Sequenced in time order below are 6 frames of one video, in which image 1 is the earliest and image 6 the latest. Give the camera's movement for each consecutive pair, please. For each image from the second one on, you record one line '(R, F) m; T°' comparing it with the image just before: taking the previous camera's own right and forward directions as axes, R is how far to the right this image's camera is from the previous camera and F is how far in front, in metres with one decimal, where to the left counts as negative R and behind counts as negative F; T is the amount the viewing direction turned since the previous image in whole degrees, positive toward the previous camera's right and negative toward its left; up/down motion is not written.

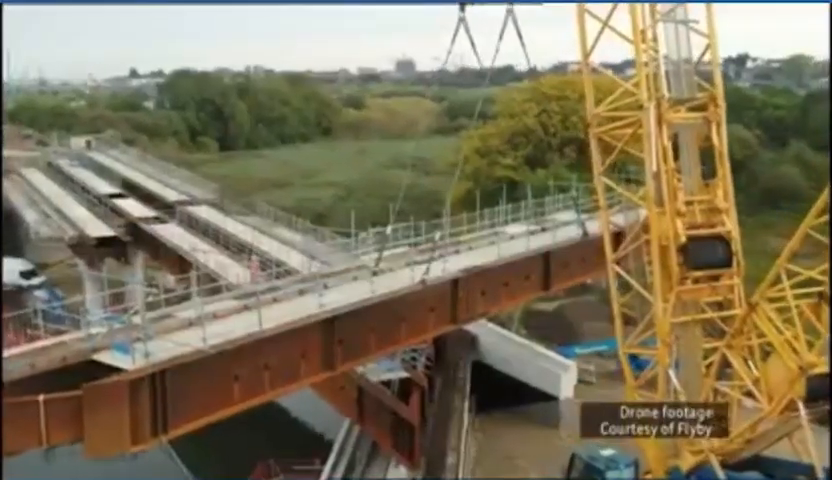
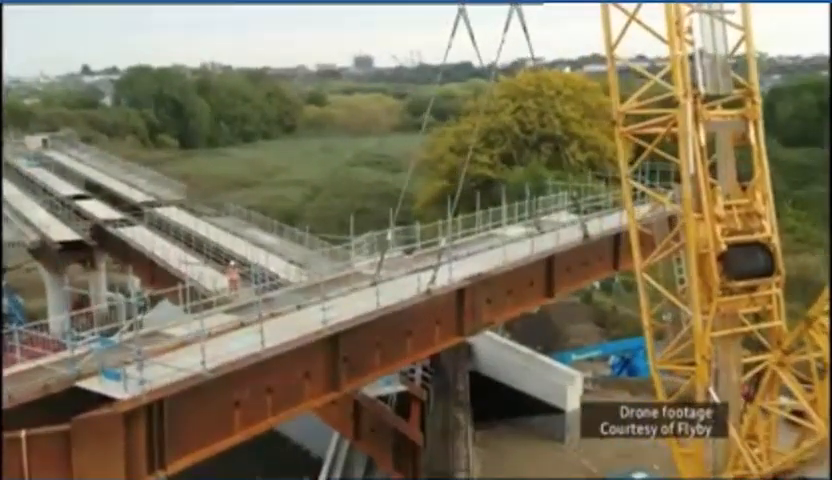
(-0.9, +1.4) m; +2°
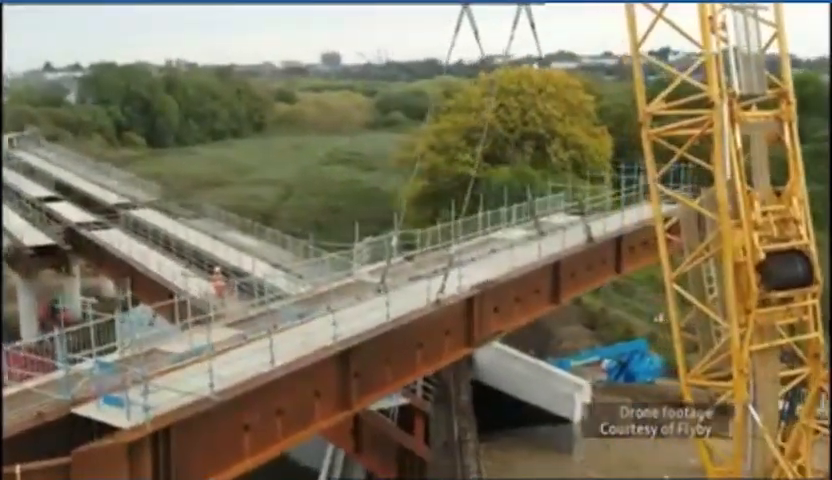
(-0.8, +1.0) m; +2°
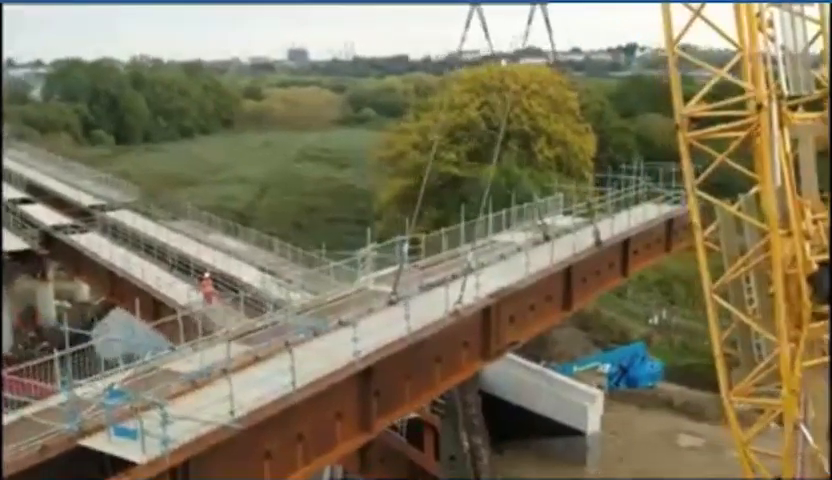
(-0.9, +1.0) m; +2°
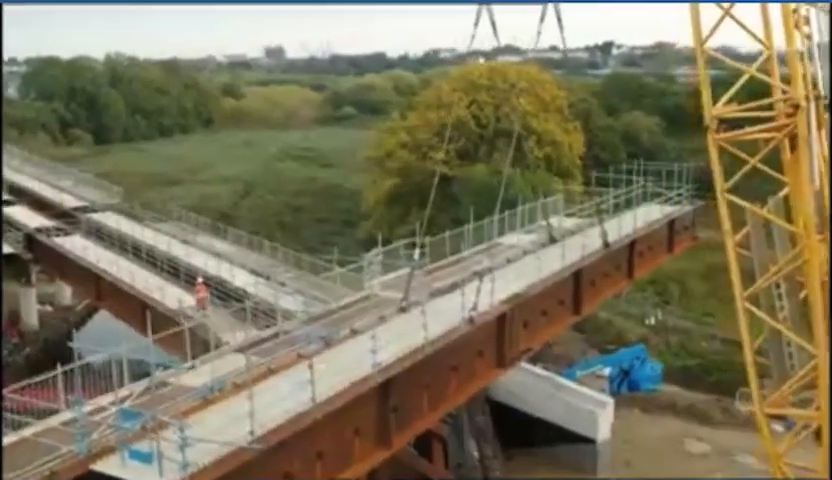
(-0.6, +0.6) m; +1°
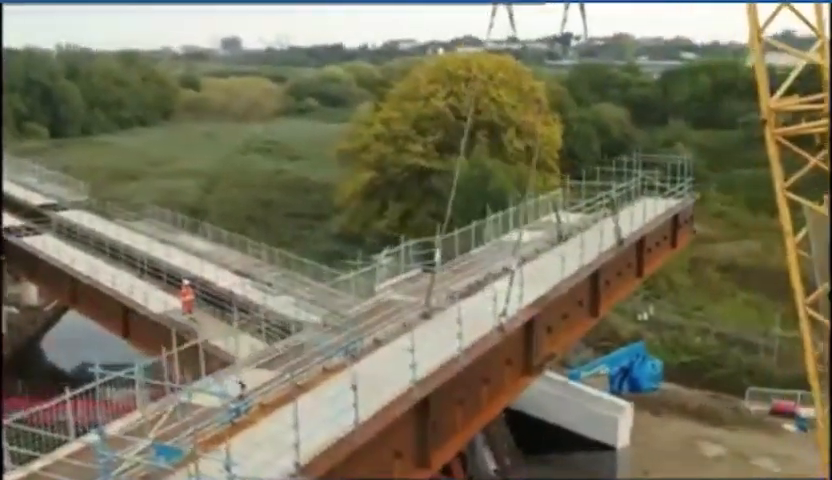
(-1.1, +1.1) m; +3°
